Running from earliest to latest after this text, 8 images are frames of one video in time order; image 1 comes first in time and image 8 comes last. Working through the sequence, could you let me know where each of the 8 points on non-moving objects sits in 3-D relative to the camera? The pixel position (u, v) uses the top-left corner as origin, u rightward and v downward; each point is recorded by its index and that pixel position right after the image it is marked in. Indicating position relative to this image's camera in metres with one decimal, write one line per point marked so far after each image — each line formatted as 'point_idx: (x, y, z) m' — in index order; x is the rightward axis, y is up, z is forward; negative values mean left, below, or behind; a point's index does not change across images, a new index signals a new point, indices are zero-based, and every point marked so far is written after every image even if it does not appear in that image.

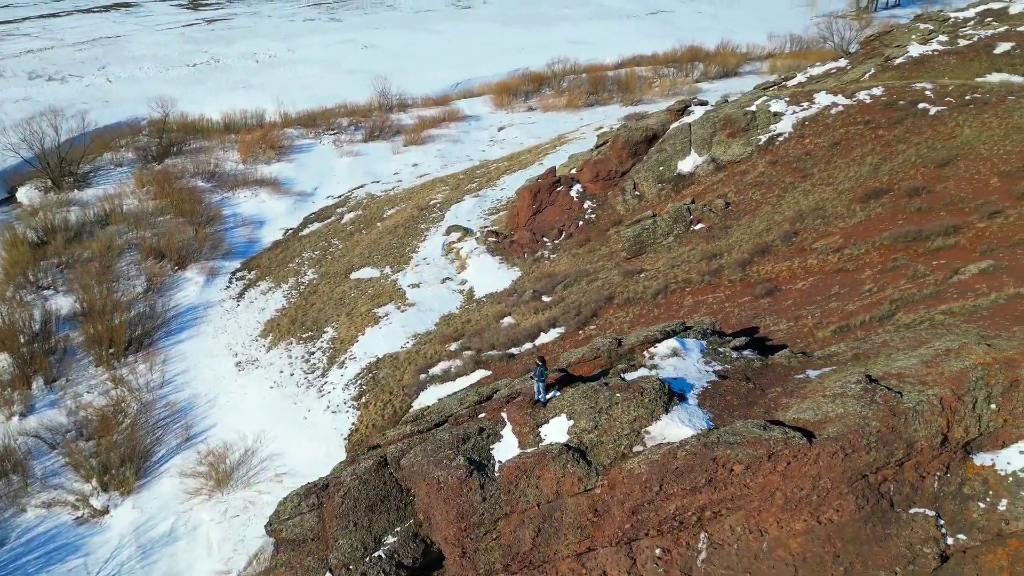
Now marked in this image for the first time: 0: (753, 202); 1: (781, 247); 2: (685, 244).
0: (+5.7, +2.0, +17.0) m
1: (+5.5, +0.8, +14.6) m
2: (+4.0, +1.0, +16.7) m
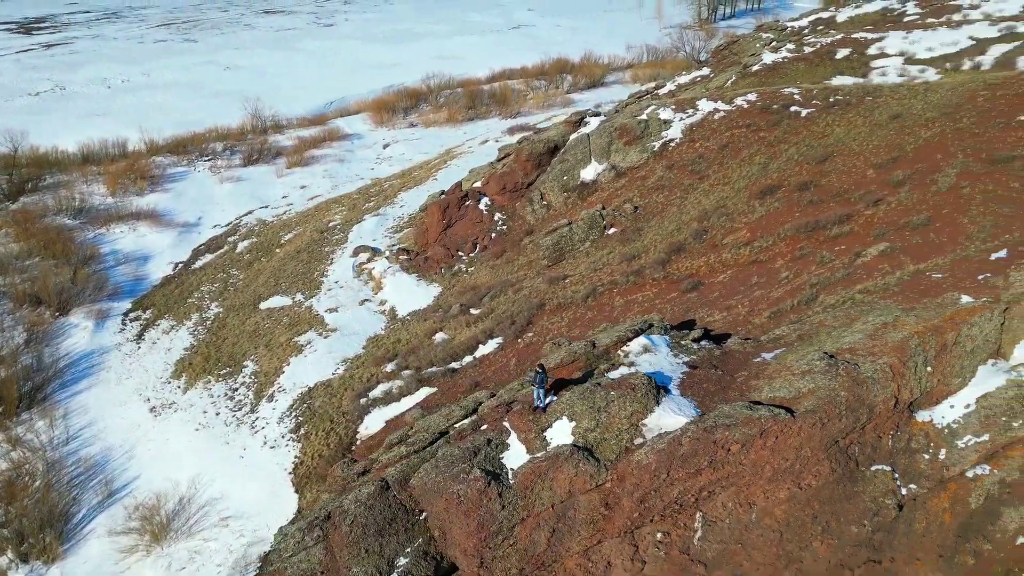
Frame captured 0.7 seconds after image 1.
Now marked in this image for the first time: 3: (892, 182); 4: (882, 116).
0: (+3.7, +2.1, +18.1) m
1: (+4.0, +0.9, +15.7) m
2: (+2.2, +1.0, +17.5) m
3: (+7.8, +2.2, +14.6) m
4: (+9.3, +4.3, +17.9) m
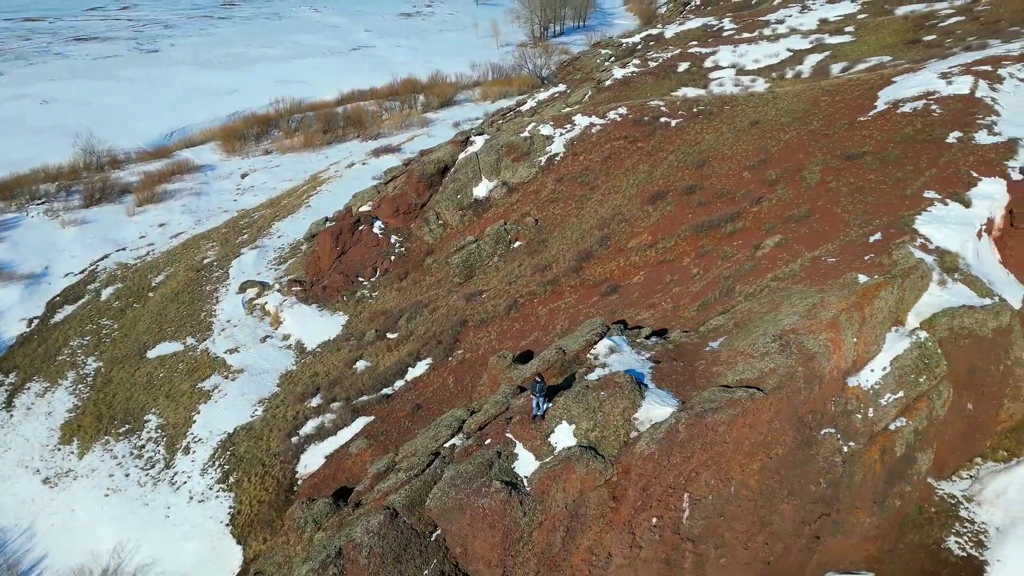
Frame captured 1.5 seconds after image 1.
0: (+1.2, +1.9, +19.0) m
1: (+2.1, +0.9, +16.7) m
2: (0.0, +0.7, +18.1) m
3: (+5.9, +2.4, +16.4) m
4: (+6.4, +4.6, +19.9) m
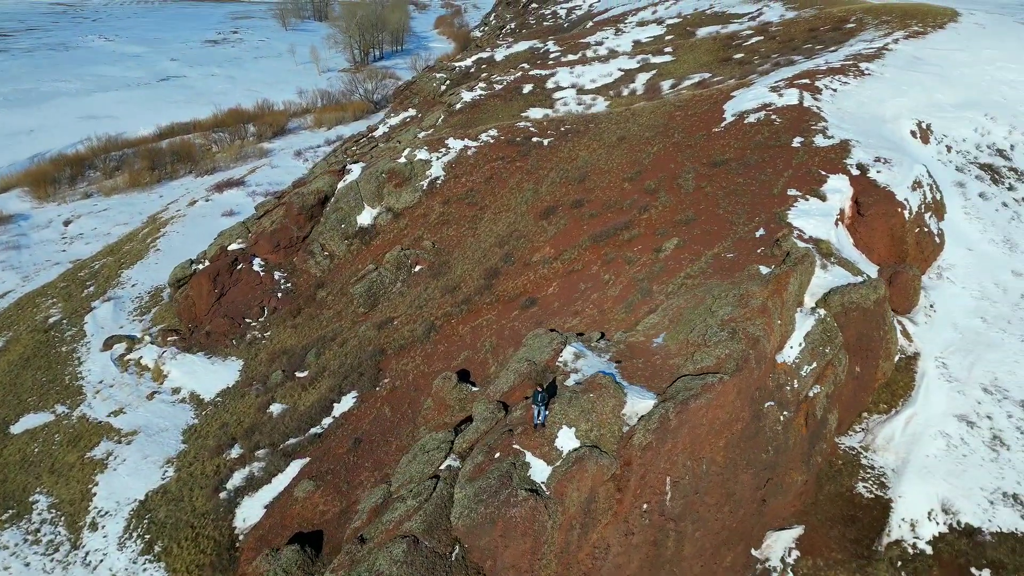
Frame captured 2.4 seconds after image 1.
0: (-1.6, +1.3, +19.4) m
1: (-0.2, +0.5, +17.3) m
2: (-2.5, 0.0, +18.2) m
3: (+3.4, +2.4, +17.9) m
4: (+3.0, +4.5, +21.5) m
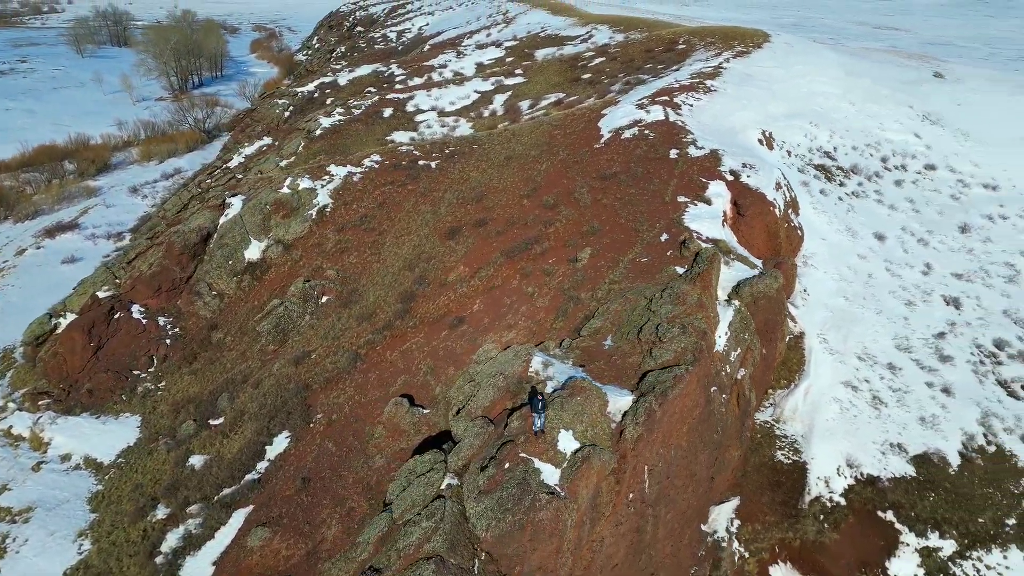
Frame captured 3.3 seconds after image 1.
0: (-4.2, +0.6, +19.2) m
1: (-2.2, -0.1, +17.5) m
2: (-4.7, -0.7, +17.8) m
3: (+0.9, +2.2, +18.9) m
4: (-0.5, +4.1, +22.4) m
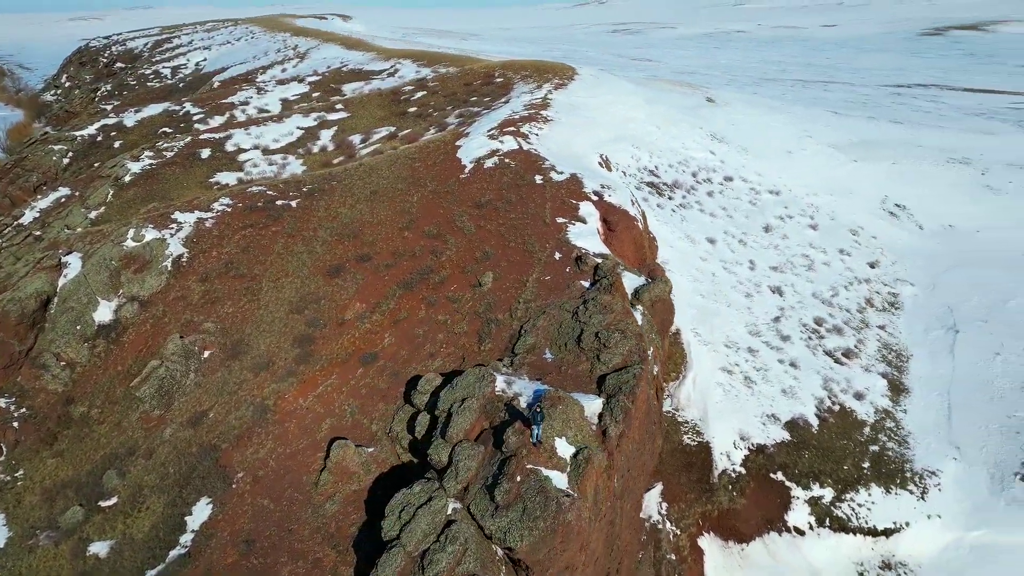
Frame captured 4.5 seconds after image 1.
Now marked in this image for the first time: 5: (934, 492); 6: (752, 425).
0: (-7.0, -0.7, +18.2) m
1: (-4.6, -1.0, +17.1) m
2: (-7.0, -2.0, +16.7) m
3: (-2.2, +1.4, +19.3) m
4: (-4.7, +3.0, +22.3) m
5: (+9.6, -4.7, +16.3) m
6: (+5.6, -3.2, +16.6) m
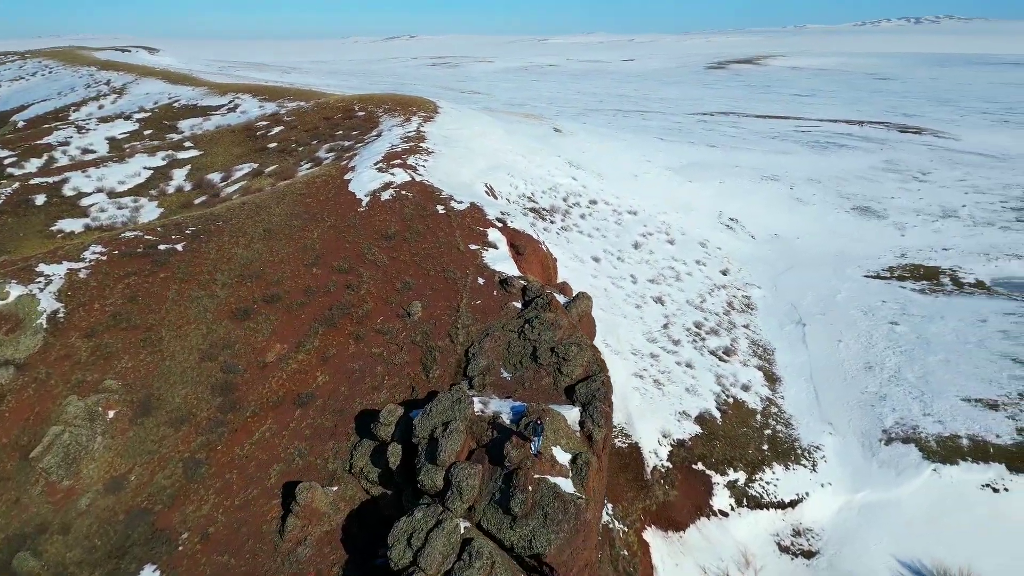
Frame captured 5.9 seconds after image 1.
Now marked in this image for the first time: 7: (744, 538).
0: (-8.9, -1.9, +17.0) m
1: (-6.2, -2.0, +16.4) m
2: (-8.4, -3.1, +15.5) m
3: (-4.6, +0.5, +19.2) m
4: (-7.8, +1.7, +21.6) m
5: (+8.1, -4.6, +18.7) m
6: (+4.0, -3.4, +18.1) m
7: (+5.2, -5.6, +16.0) m
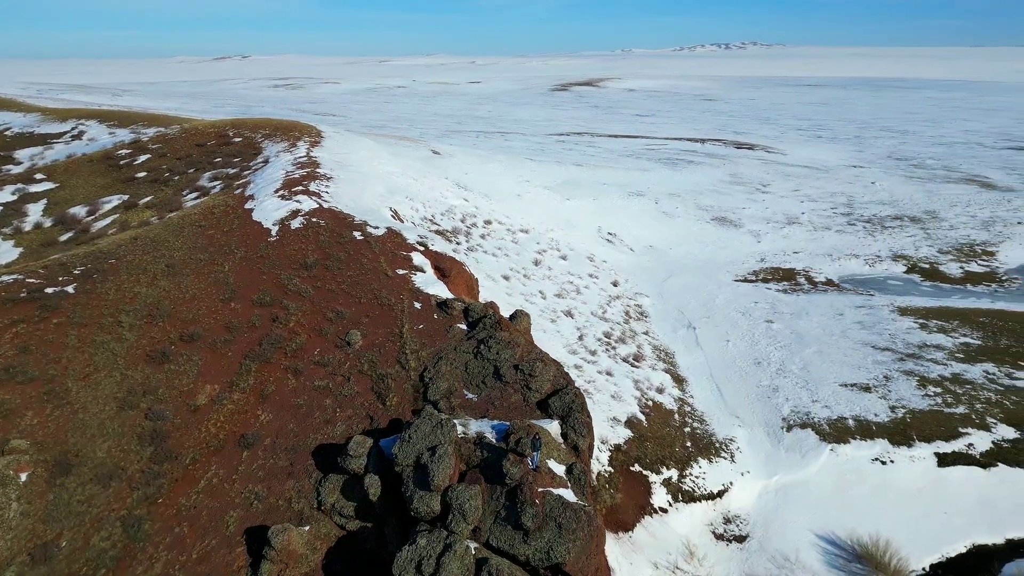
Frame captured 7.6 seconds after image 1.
0: (-10.0, -3.0, +15.4) m
1: (-7.4, -2.9, +15.3) m
2: (-9.2, -4.1, +14.0) m
3: (-6.4, -0.4, +18.5) m
4: (-10.1, +0.5, +20.3) m
5: (+6.4, -4.7, +20.3) m
6: (+2.4, -3.8, +19.0) m
7: (+4.1, -5.8, +17.1) m
